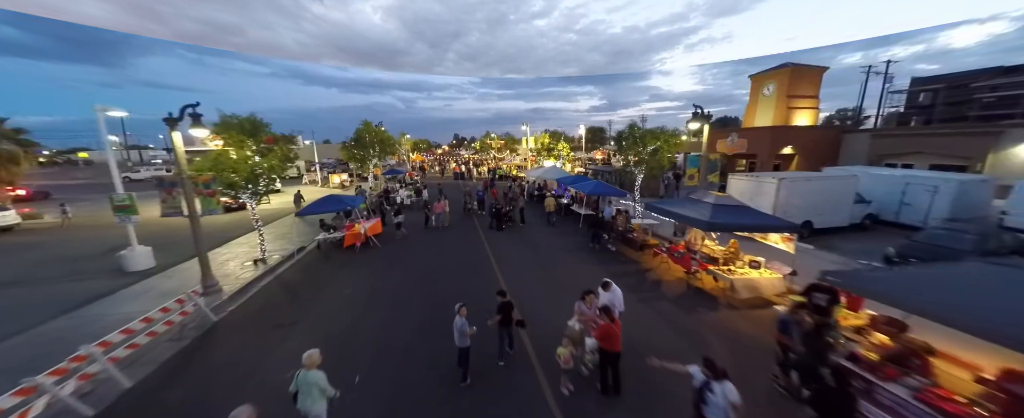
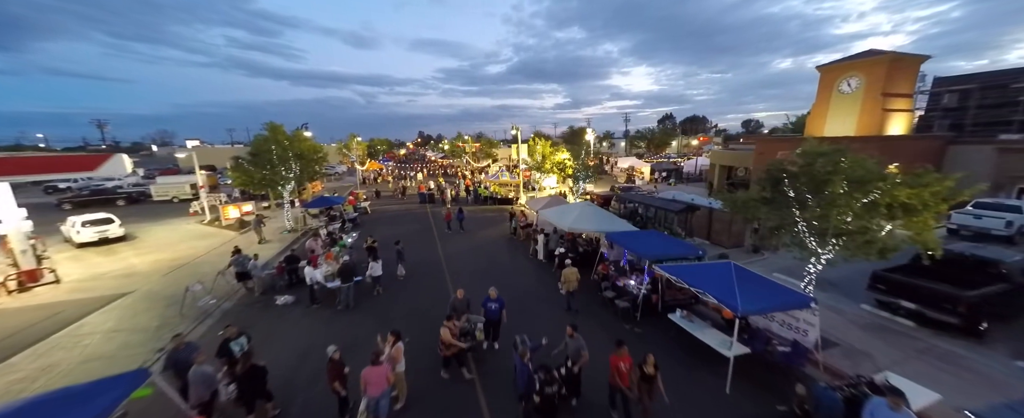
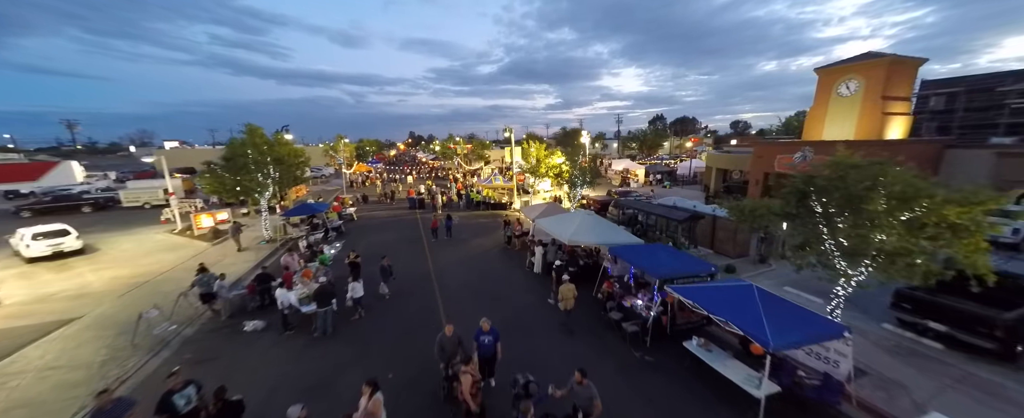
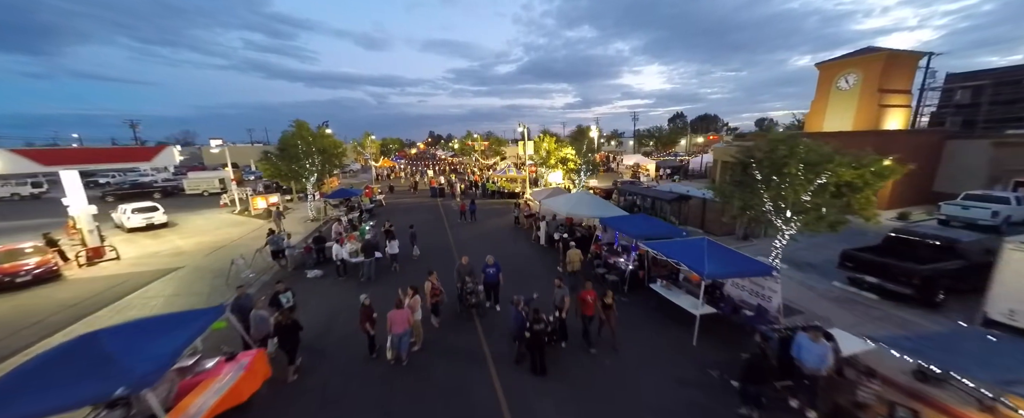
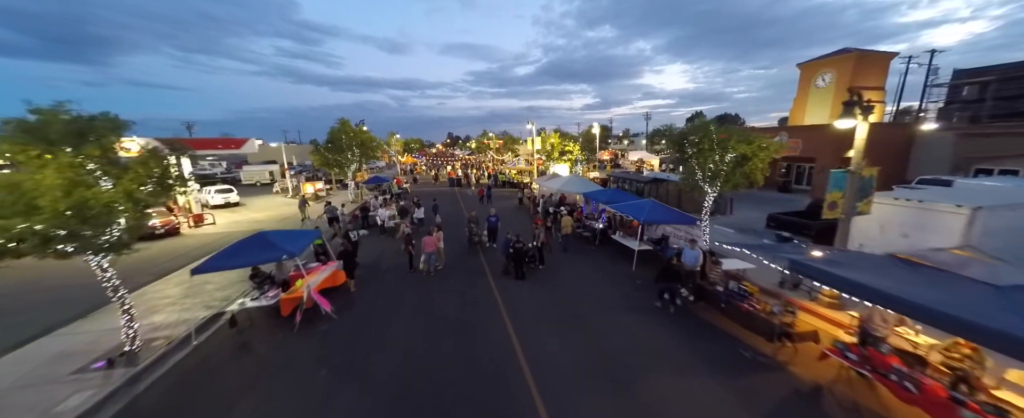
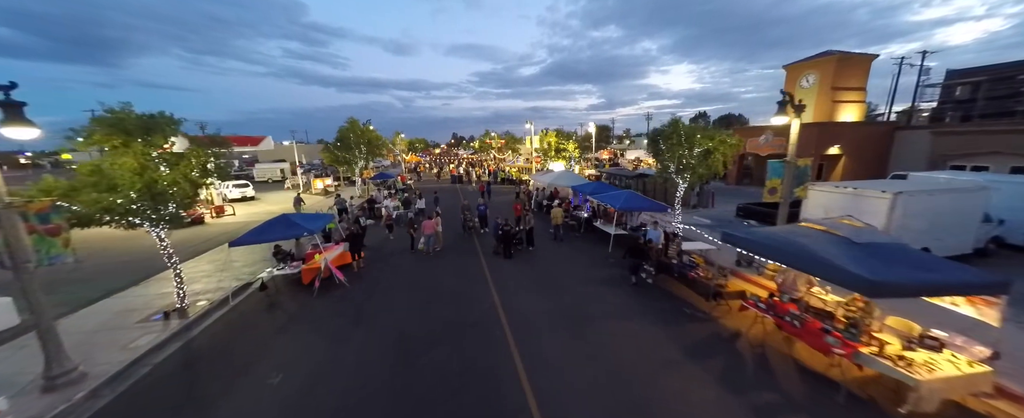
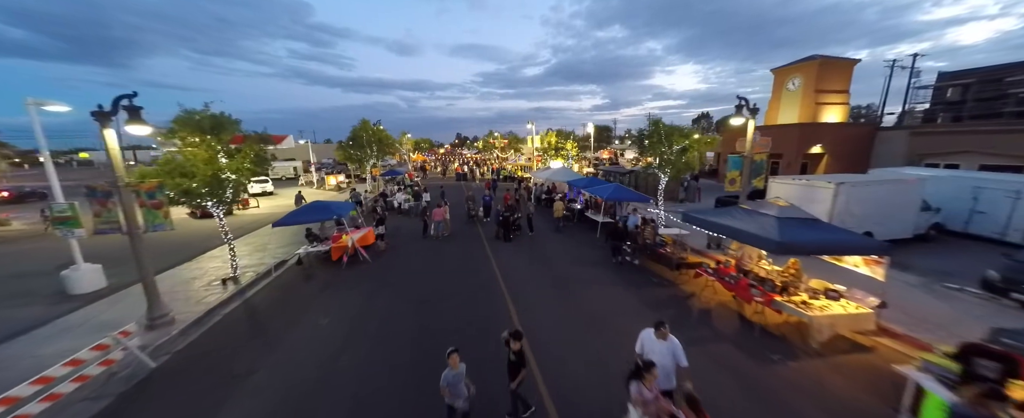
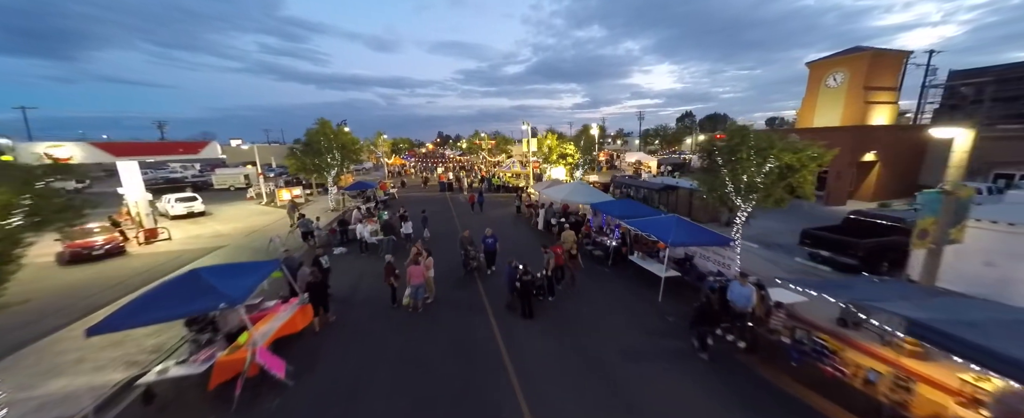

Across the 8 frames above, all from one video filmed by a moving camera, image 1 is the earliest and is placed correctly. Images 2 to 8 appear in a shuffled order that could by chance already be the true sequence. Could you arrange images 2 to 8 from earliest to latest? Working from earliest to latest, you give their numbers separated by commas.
7, 6, 5, 8, 4, 2, 3
